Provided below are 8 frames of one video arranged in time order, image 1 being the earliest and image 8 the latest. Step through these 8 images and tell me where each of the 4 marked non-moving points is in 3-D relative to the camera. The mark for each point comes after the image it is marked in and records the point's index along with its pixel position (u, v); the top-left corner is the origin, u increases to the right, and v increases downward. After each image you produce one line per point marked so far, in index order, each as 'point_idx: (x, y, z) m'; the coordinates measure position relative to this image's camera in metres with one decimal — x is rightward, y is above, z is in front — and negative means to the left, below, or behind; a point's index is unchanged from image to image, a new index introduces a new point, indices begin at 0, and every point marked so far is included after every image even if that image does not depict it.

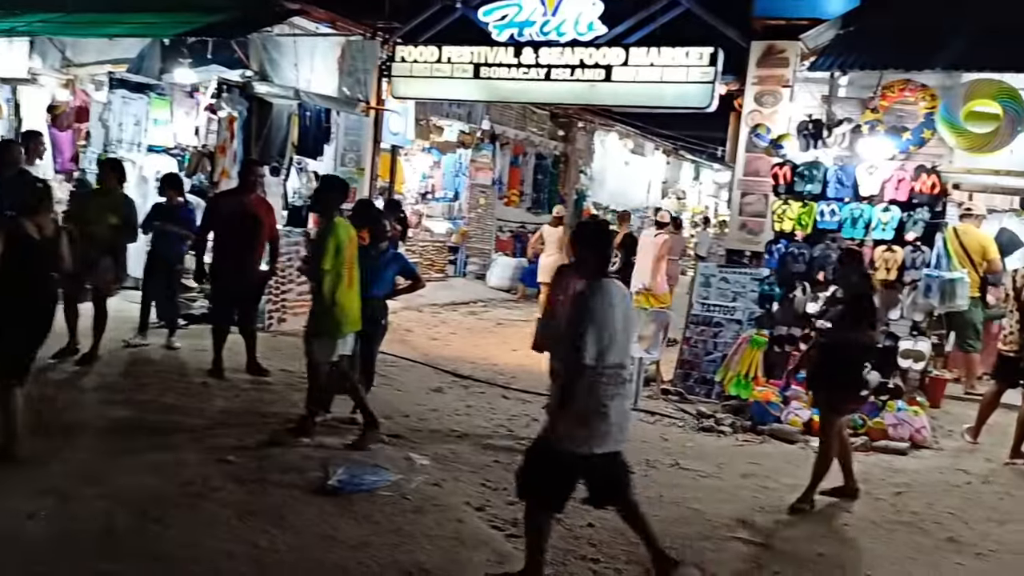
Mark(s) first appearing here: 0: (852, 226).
0: (+2.6, +0.5, +6.8) m
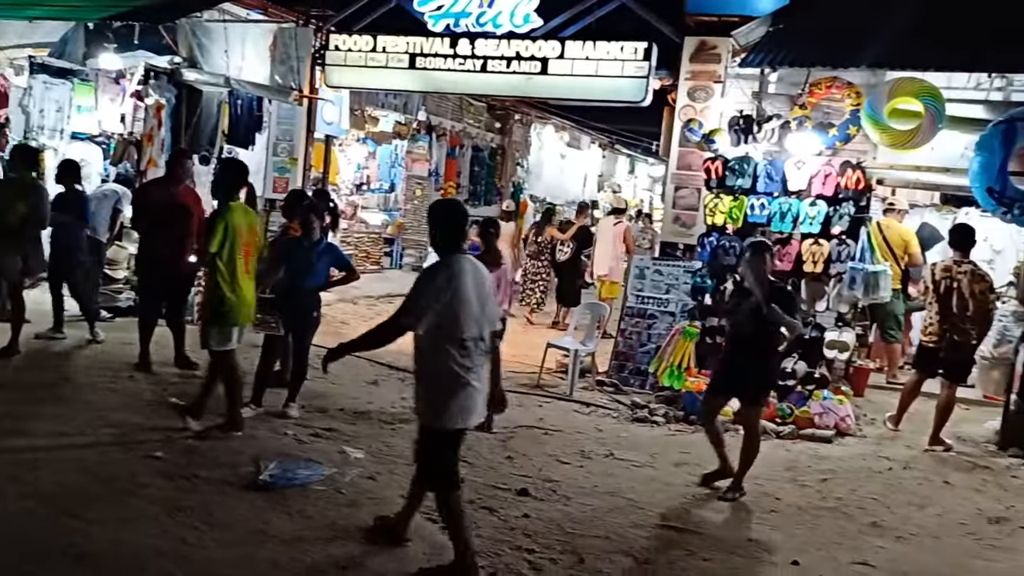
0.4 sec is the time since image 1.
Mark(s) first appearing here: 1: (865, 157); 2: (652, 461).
0: (+2.1, +0.5, +7.0) m
1: (+2.8, +1.0, +6.9) m
2: (+0.9, -1.2, +6.0) m
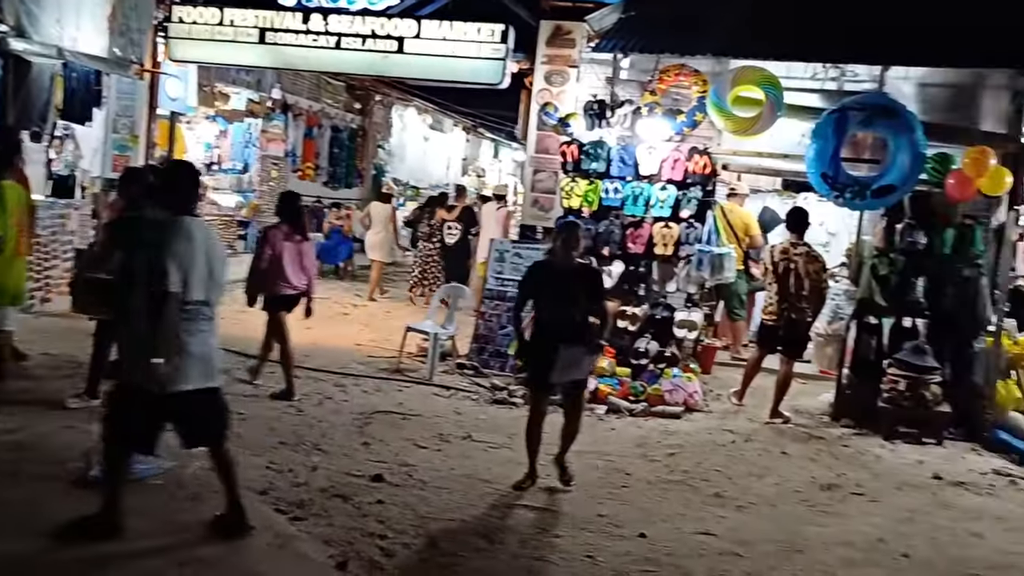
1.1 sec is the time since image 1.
0: (+1.0, +0.7, +7.1) m
1: (+1.6, +1.2, +7.2) m
2: (0.0, -1.1, +6.0) m
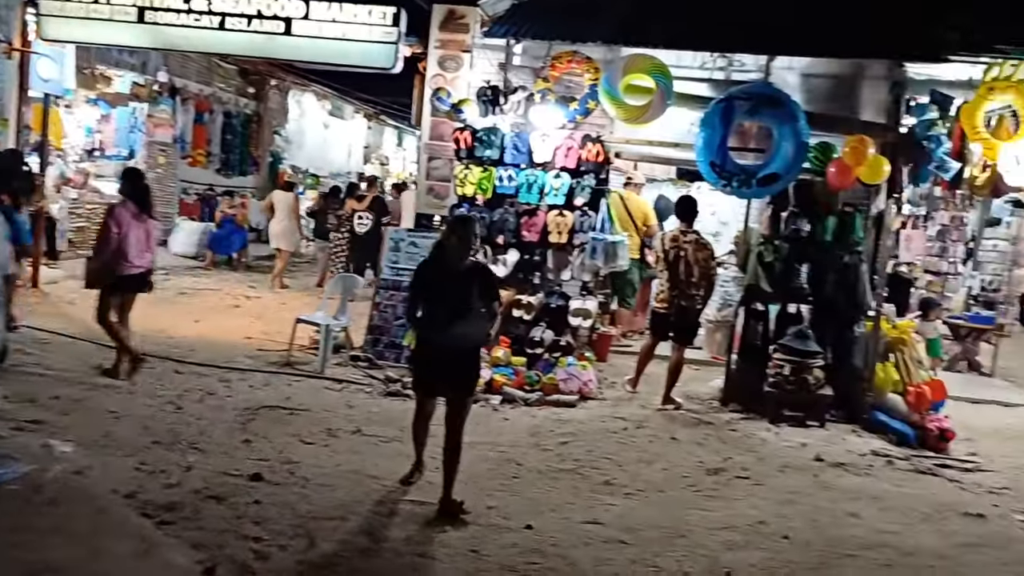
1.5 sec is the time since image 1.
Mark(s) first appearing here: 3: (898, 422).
0: (+0.1, +0.8, +7.1) m
1: (+0.7, +1.3, +7.2) m
2: (-0.8, -1.0, +5.9) m
3: (+2.8, -1.0, +6.4) m
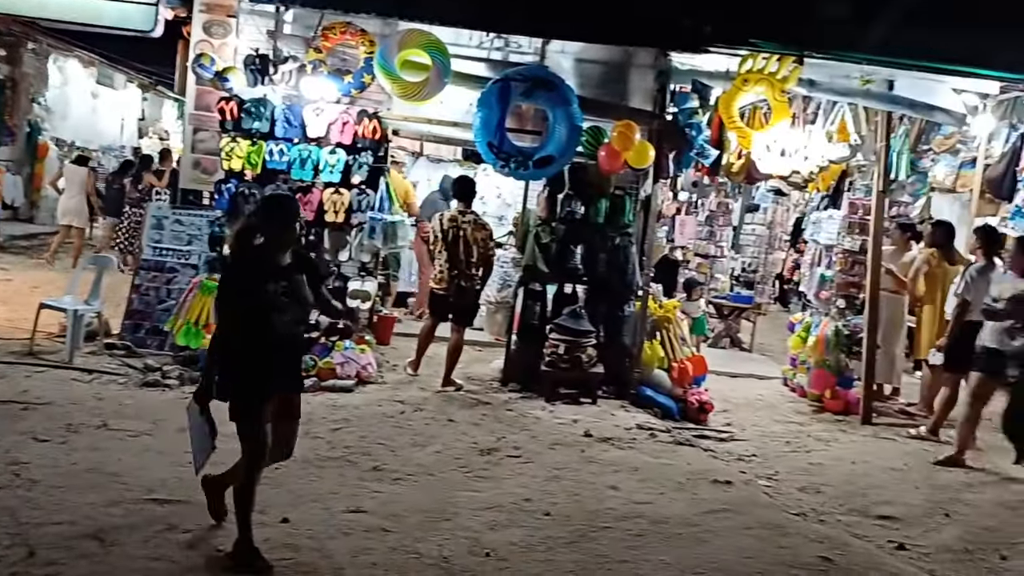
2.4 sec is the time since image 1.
0: (-1.6, +0.9, +6.7) m
1: (-1.0, +1.4, +7.0) m
2: (-2.2, -0.9, +5.4) m
3: (+1.1, -0.8, +6.7) m
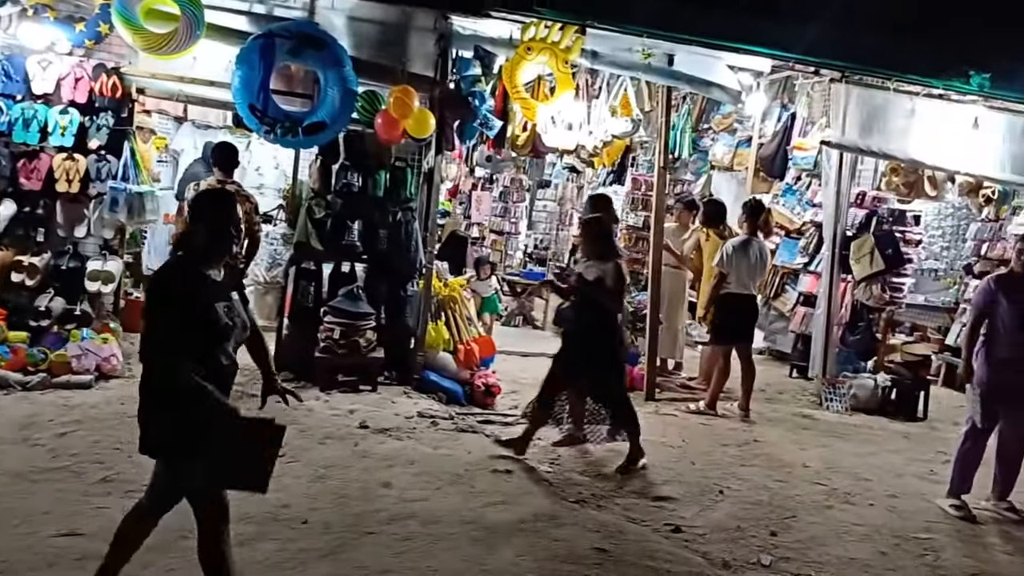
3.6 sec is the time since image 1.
0: (-3.2, +1.0, +5.8) m
1: (-2.7, +1.6, +6.1) m
2: (-3.5, -0.8, +4.4) m
3: (-0.5, -0.7, +6.3) m
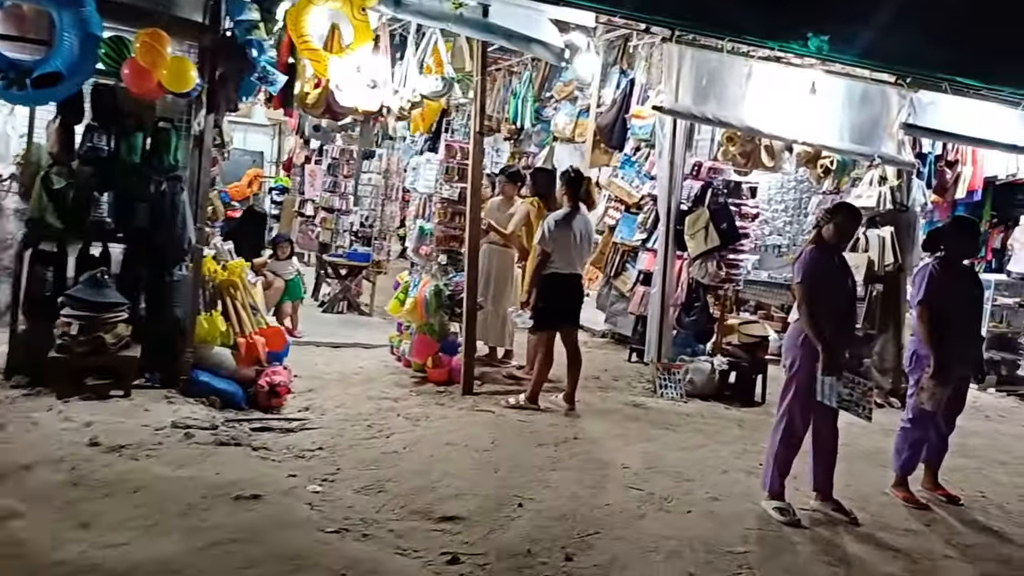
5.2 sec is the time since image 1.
0: (-4.4, +1.1, +4.4) m
1: (-4.0, +1.6, +4.8) m
2: (-4.5, -0.8, +3.1) m
3: (-1.8, -0.6, +5.4) m
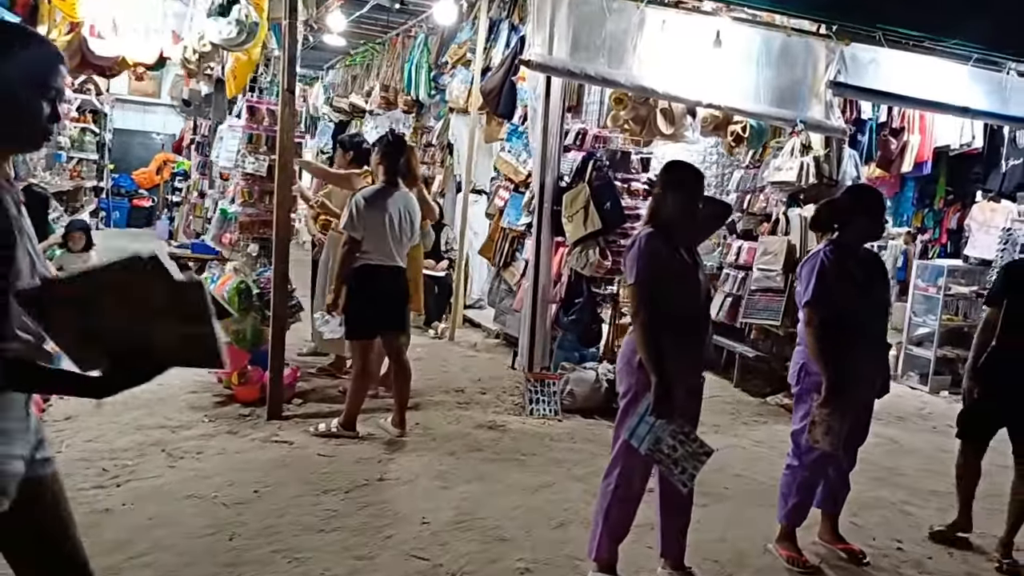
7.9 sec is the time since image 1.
0: (-5.4, +1.0, +3.2) m
1: (-5.0, +1.6, +3.6) m
2: (-5.5, -0.9, +1.8) m
3: (-2.8, -0.6, +4.2) m
